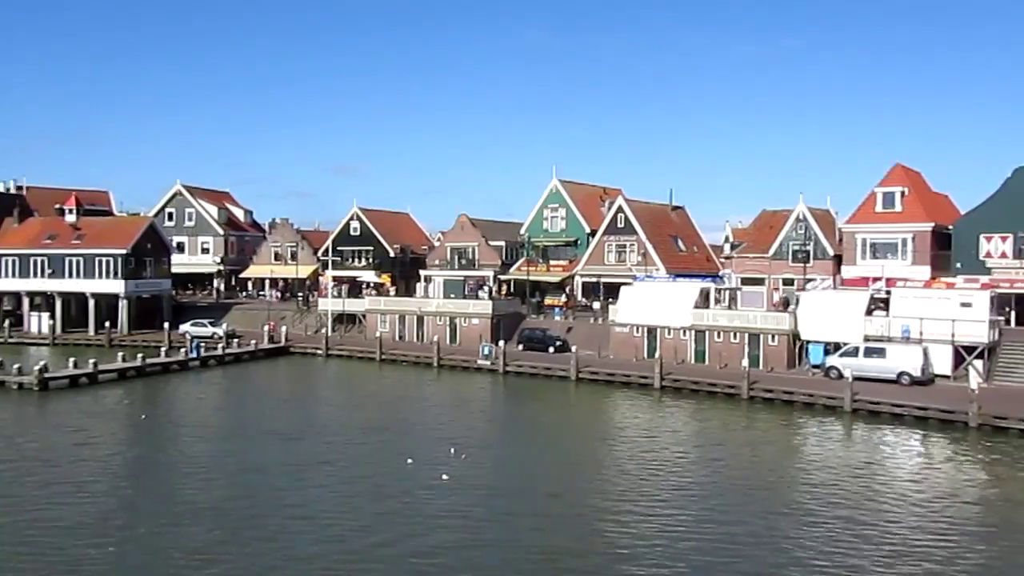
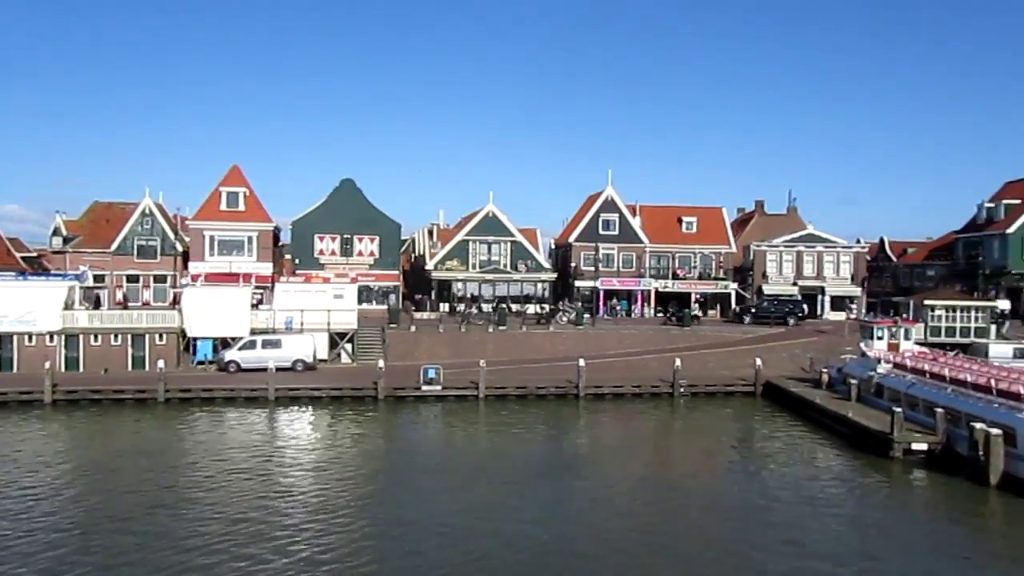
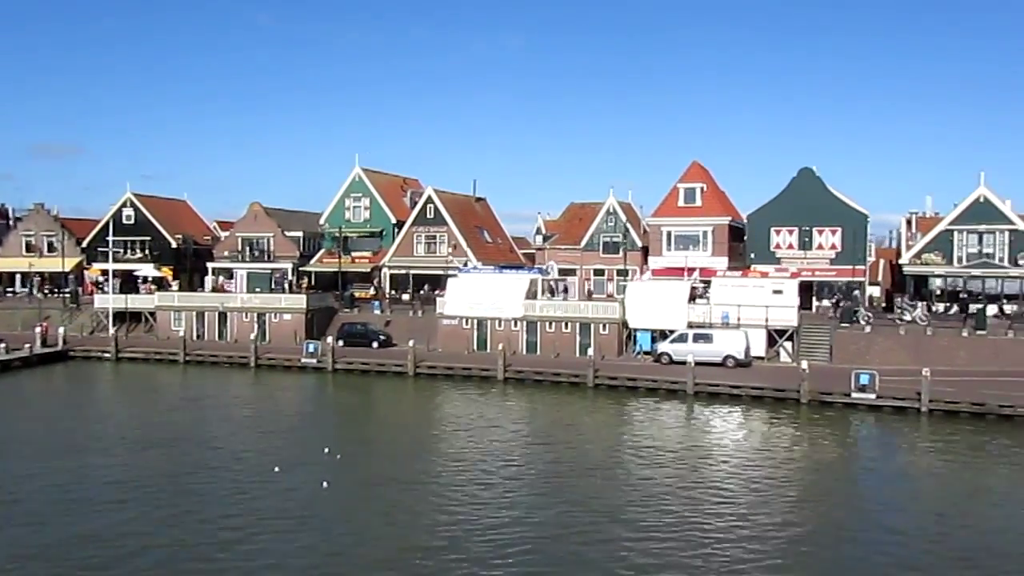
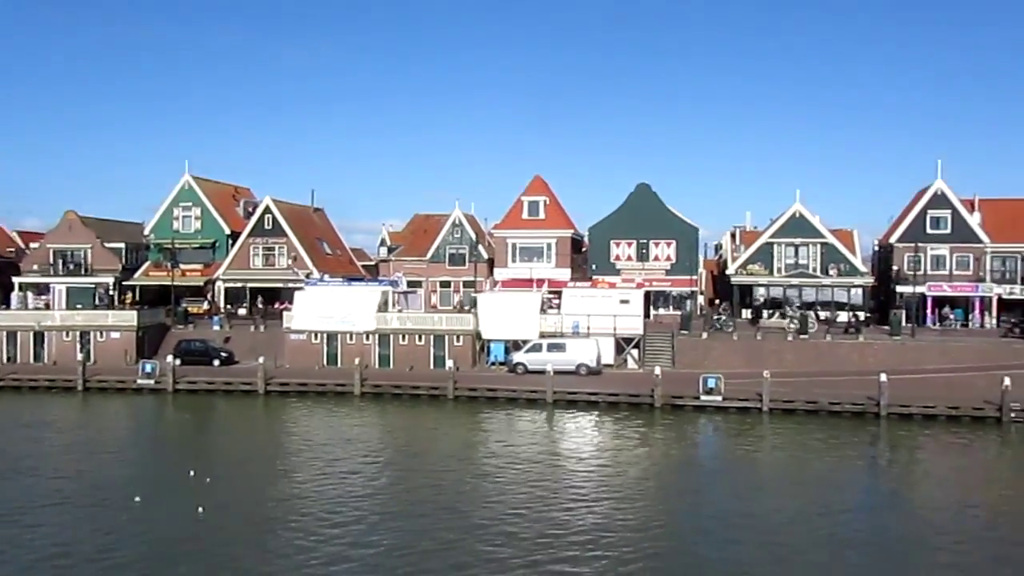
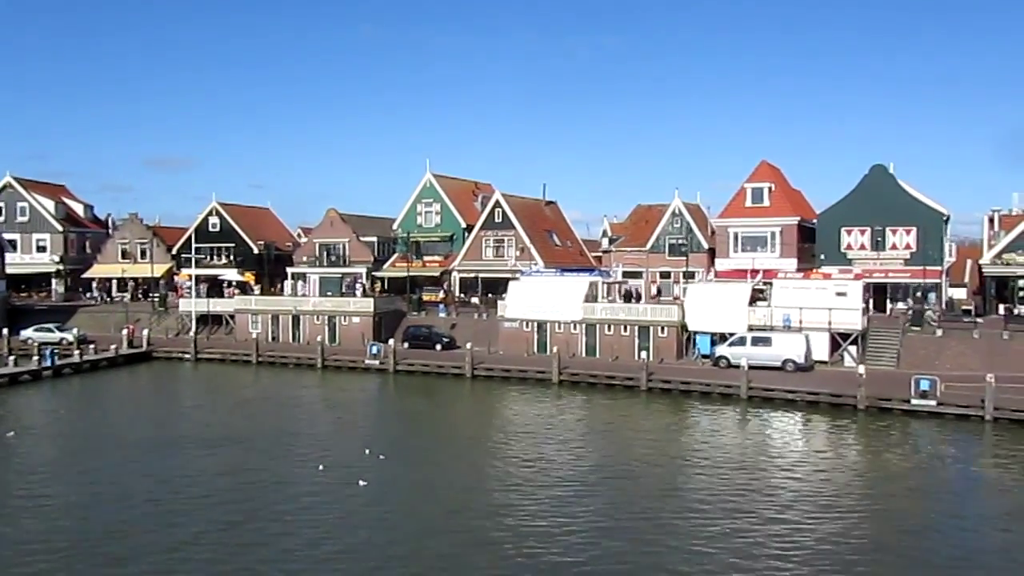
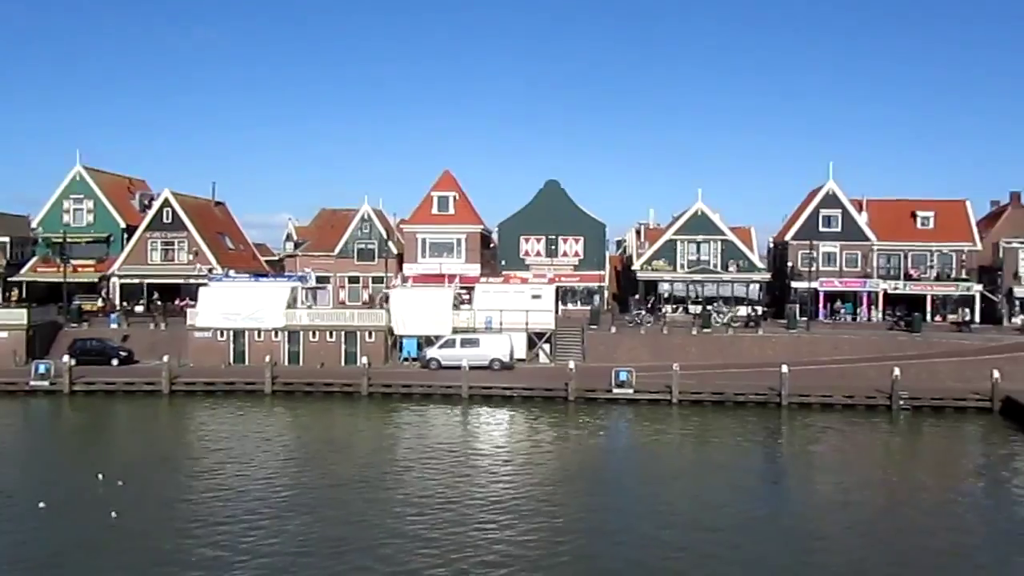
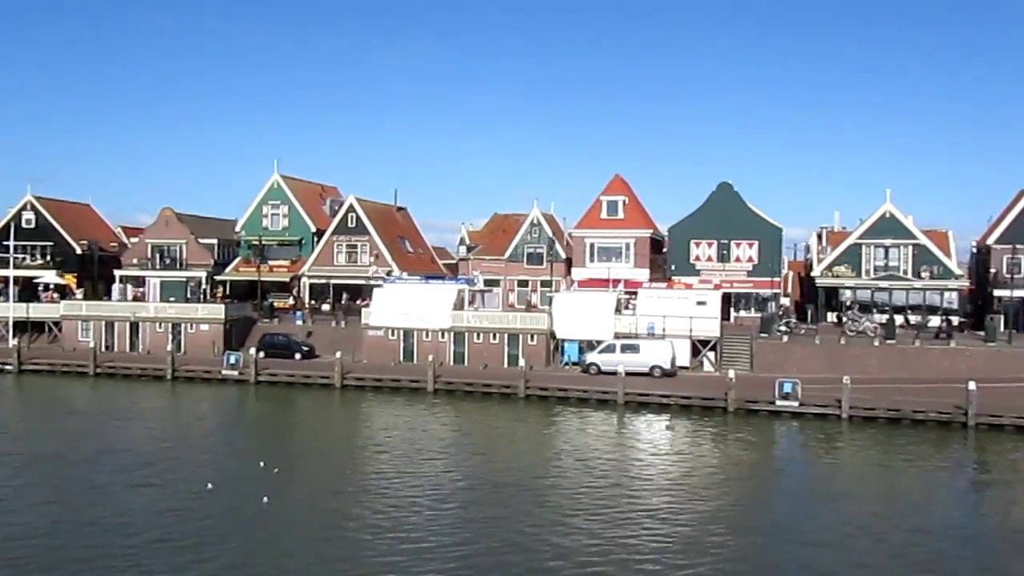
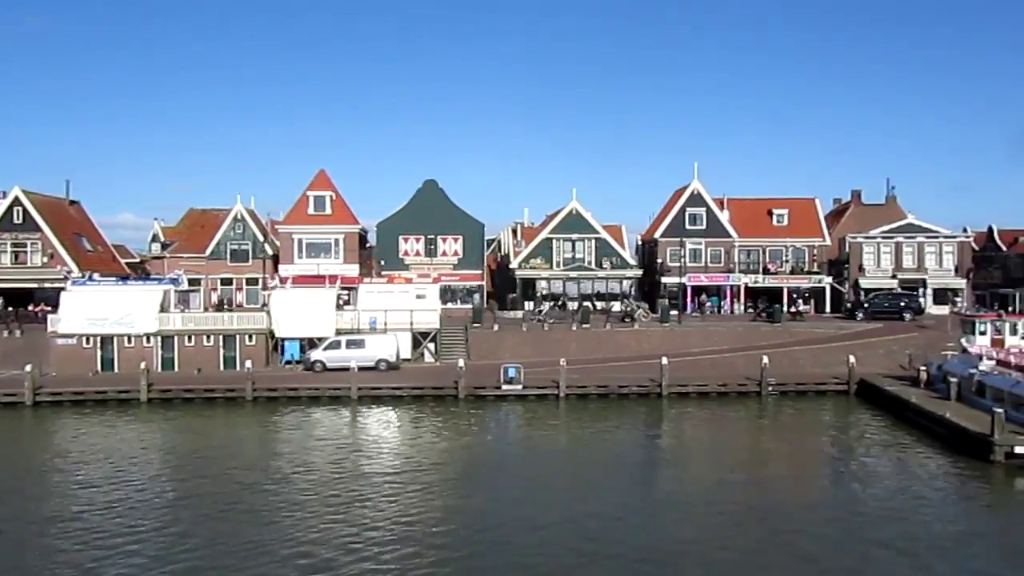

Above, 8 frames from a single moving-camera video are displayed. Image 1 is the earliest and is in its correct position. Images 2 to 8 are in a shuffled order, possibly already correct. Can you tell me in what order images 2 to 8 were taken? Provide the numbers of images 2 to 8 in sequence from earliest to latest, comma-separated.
5, 3, 7, 4, 6, 8, 2
